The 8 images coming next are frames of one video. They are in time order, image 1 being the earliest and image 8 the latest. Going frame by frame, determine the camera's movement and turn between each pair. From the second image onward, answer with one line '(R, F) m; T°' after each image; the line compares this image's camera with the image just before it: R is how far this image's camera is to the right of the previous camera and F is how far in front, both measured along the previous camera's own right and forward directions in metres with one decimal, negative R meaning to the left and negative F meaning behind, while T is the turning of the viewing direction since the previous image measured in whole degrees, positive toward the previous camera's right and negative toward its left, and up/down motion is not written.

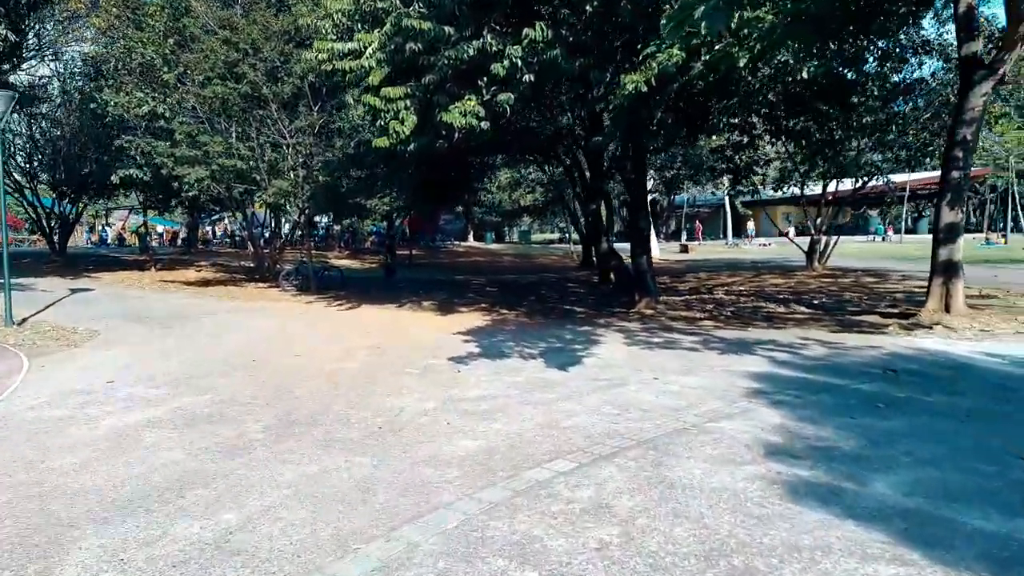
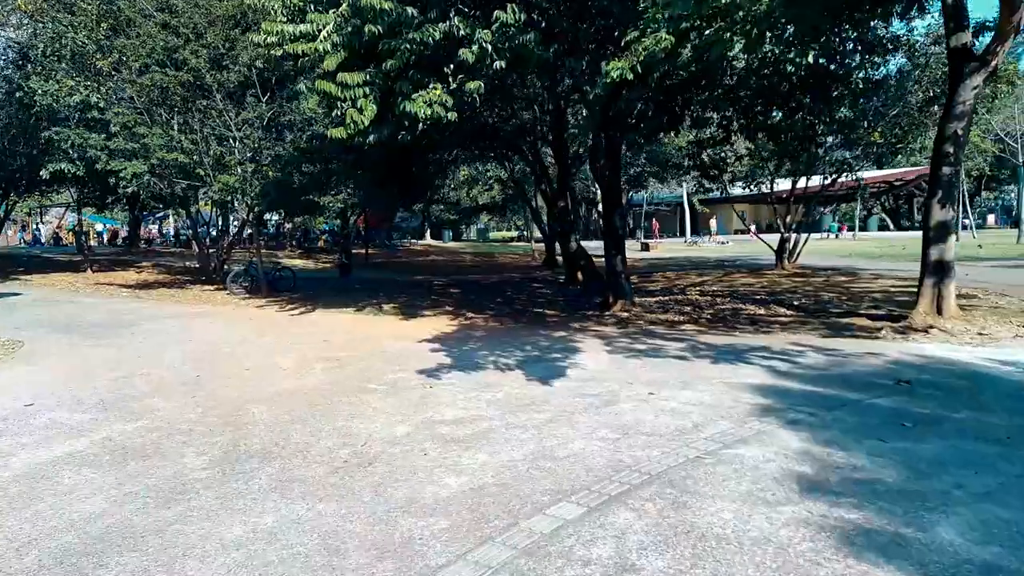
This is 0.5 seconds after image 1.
(-0.3, +0.9) m; +4°
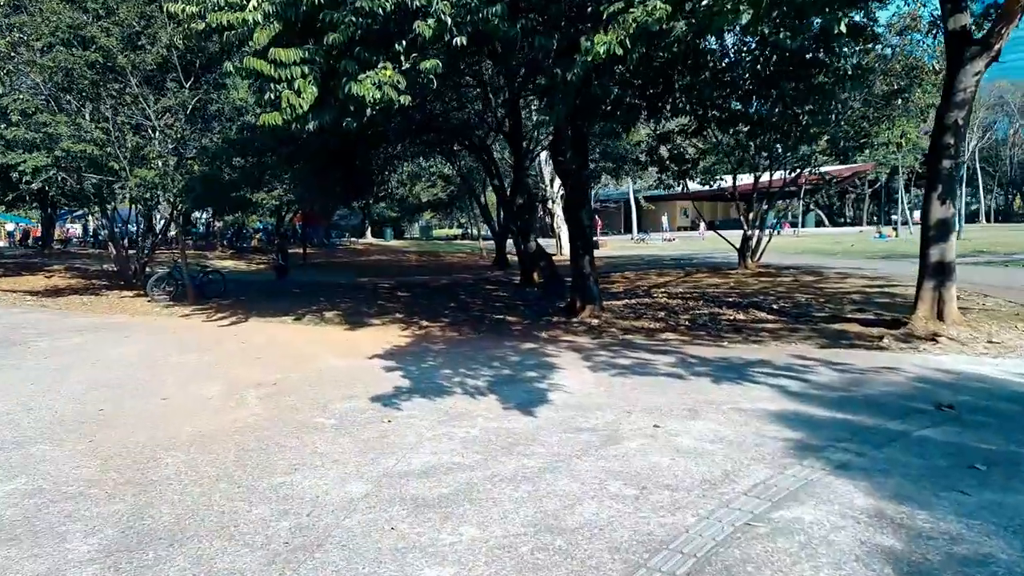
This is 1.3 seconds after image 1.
(-0.3, +1.3) m; +5°
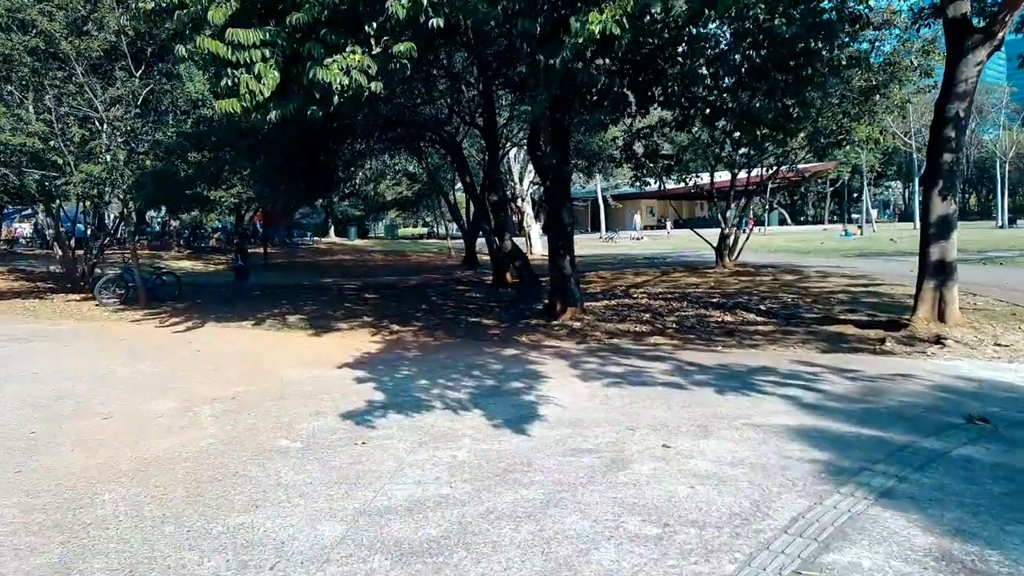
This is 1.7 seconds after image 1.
(-0.2, +0.7) m; +3°
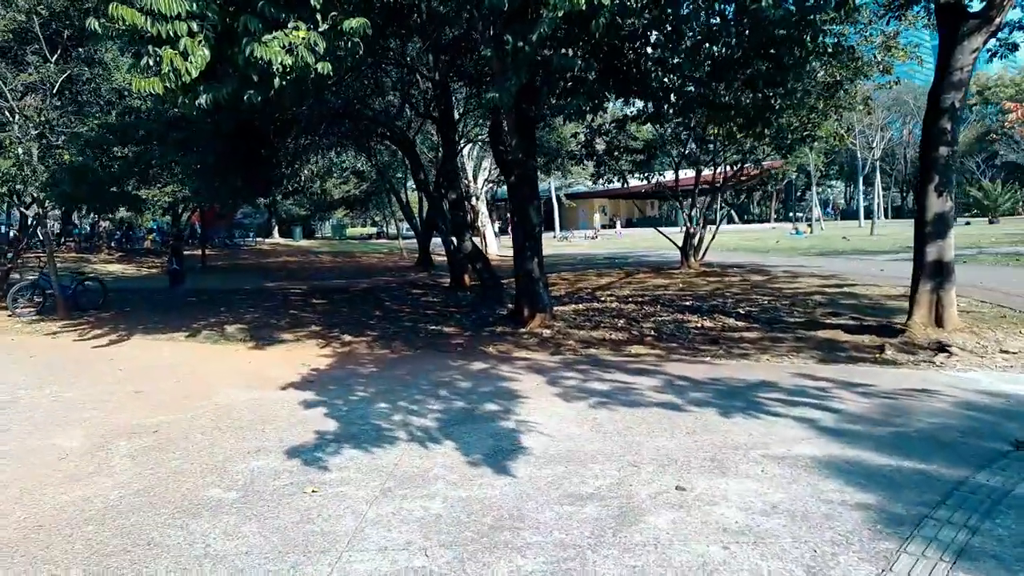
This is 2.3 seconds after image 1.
(-0.2, +1.0) m; +4°
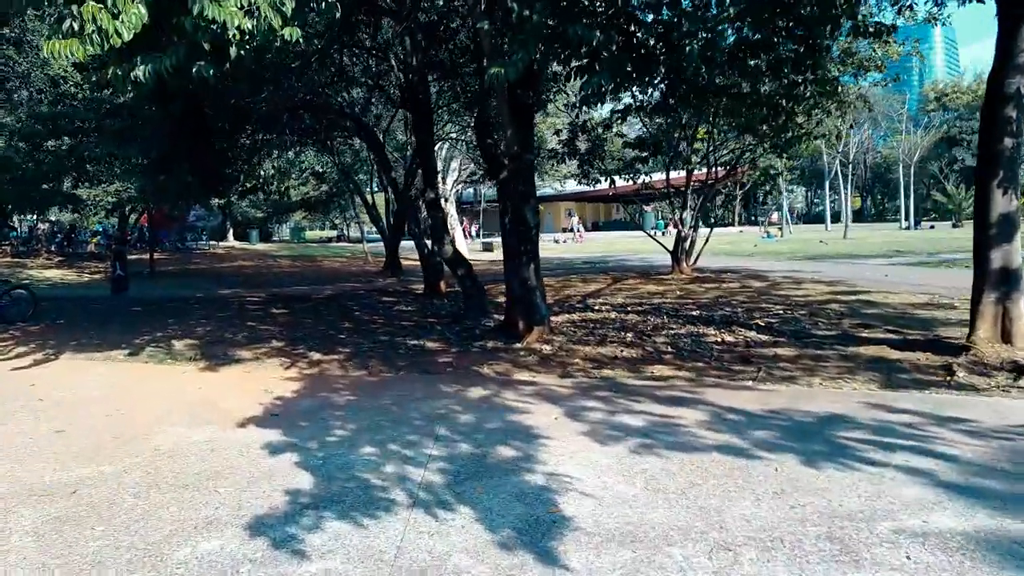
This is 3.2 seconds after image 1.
(-0.5, +1.4) m; +3°
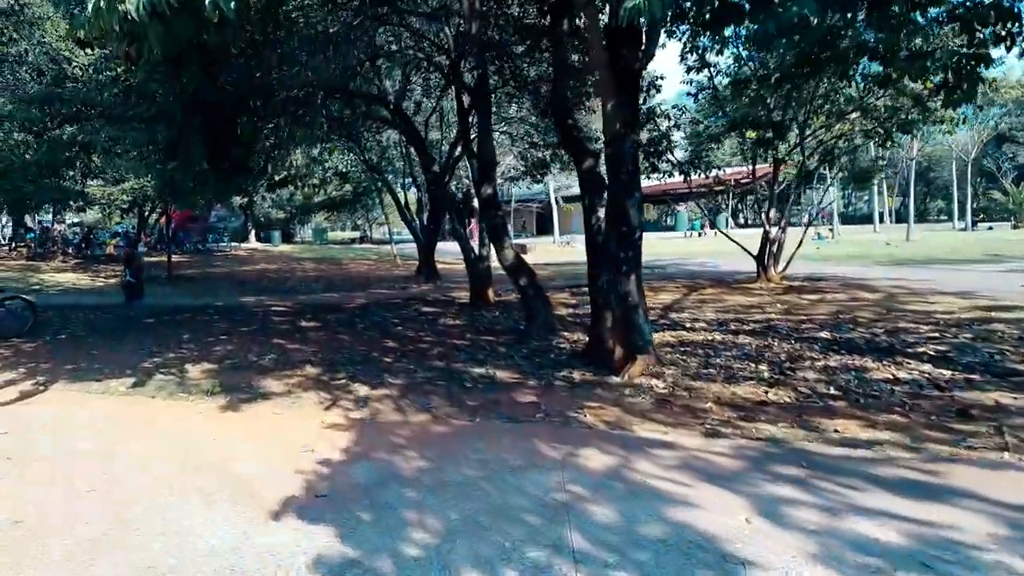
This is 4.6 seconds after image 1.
(-0.9, +2.2) m; -2°
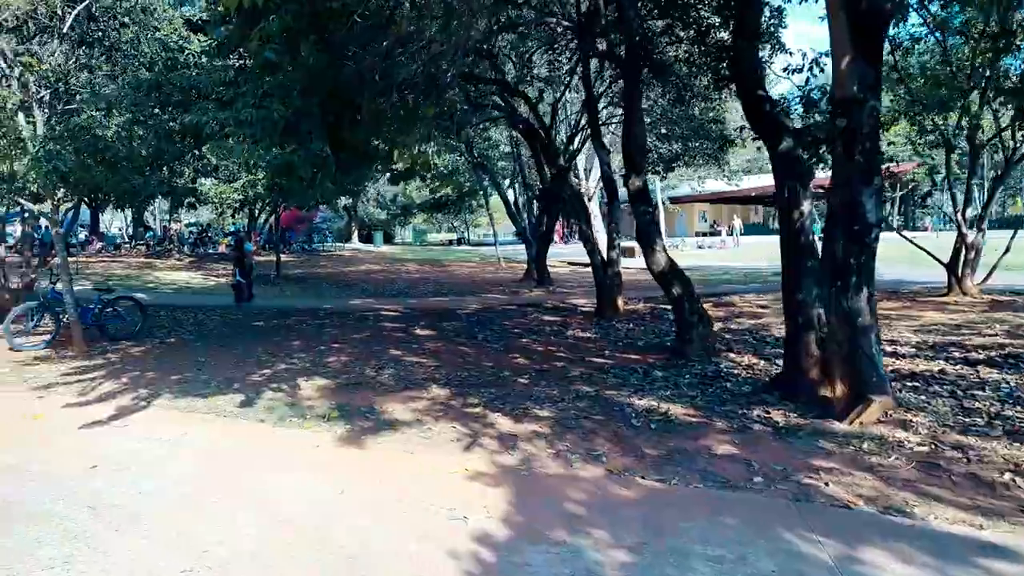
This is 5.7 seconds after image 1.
(-0.9, +1.6) m; -7°
